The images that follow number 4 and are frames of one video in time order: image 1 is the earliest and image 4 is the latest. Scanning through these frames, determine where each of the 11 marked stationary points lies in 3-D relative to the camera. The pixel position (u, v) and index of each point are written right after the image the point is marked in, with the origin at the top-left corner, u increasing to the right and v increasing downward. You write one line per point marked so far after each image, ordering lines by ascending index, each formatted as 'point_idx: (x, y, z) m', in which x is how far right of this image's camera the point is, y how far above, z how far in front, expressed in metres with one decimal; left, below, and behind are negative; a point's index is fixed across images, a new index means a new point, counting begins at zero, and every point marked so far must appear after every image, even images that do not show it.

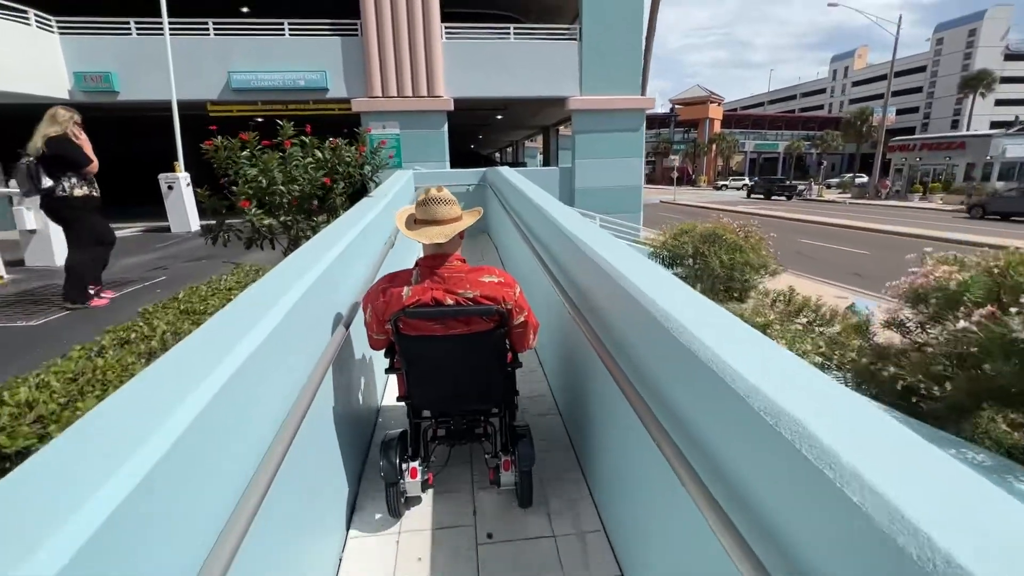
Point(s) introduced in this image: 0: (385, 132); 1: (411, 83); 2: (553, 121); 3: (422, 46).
0: (-3.0, +3.7, +11.1) m
1: (-1.9, +3.9, +8.1) m
2: (+1.3, +5.3, +14.4) m
3: (-1.6, +4.7, +7.9) m
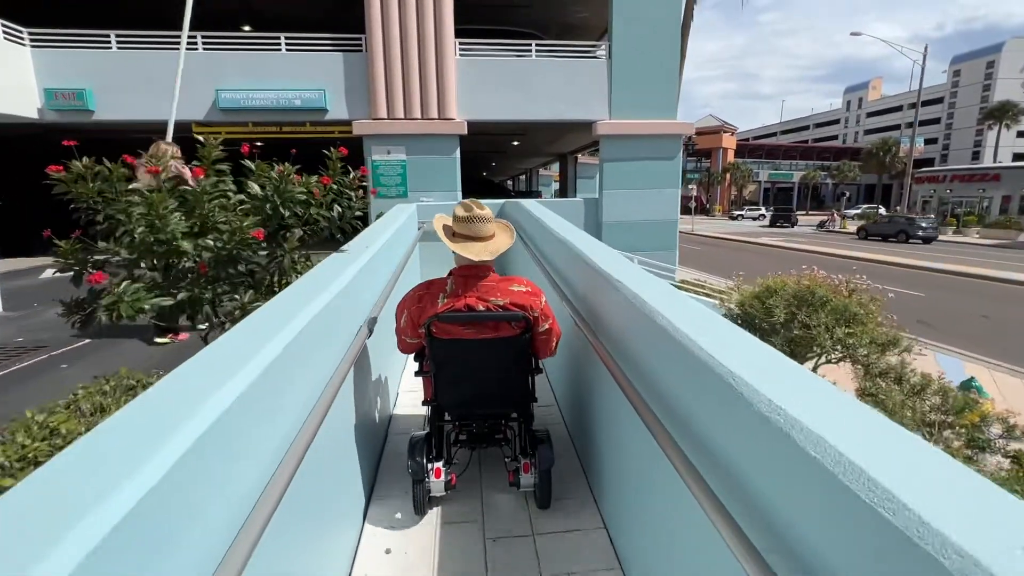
0: (-2.7, +2.9, +10.7) m
1: (-1.6, +3.4, +7.7) m
2: (+1.7, +4.3, +14.0) m
3: (-1.3, +4.1, +7.6) m
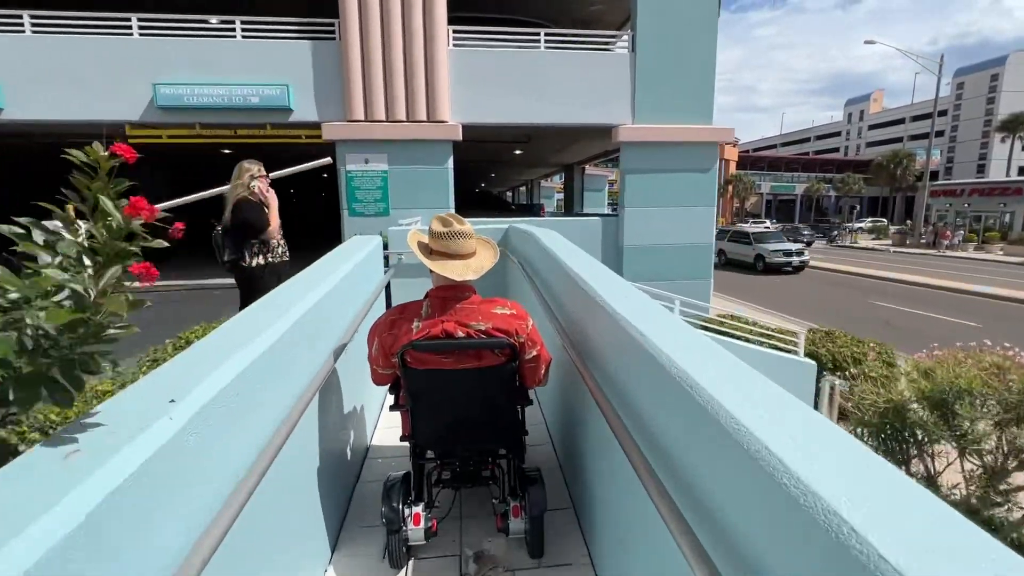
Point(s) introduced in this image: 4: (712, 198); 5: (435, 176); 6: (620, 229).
0: (-2.7, +2.5, +10.0) m
1: (-1.6, +3.0, +7.1) m
2: (+1.7, +3.8, +13.4) m
3: (-1.3, +3.8, +7.0) m
4: (+3.4, +1.5, +7.9) m
5: (-1.2, +1.7, +7.4) m
6: (+1.8, +1.0, +8.1) m
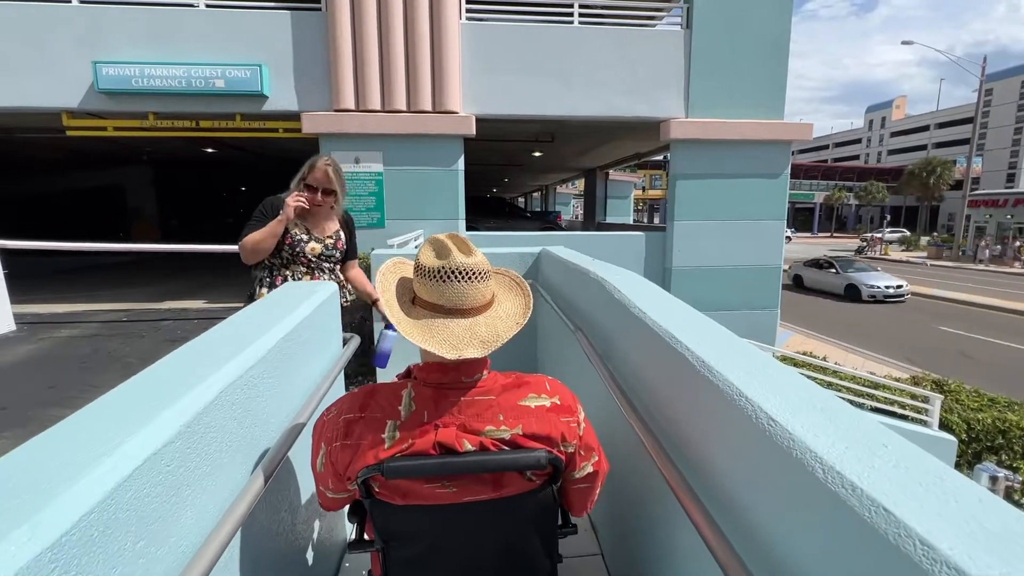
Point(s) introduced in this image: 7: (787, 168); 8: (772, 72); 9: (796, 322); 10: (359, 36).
0: (-2.4, +2.3, +9.4) m
1: (-1.4, +2.8, +6.5) m
2: (+2.1, +3.5, +12.7) m
3: (-1.0, +3.6, +6.3) m
4: (+3.7, +1.3, +7.2) m
5: (-1.0, +1.5, +6.7) m
6: (+2.1, +0.7, +7.4) m
7: (+4.2, +1.8, +7.2) m
8: (+3.8, +3.2, +6.9) m
9: (+6.9, -0.7, +11.6) m
10: (-2.0, +3.3, +6.2) m
